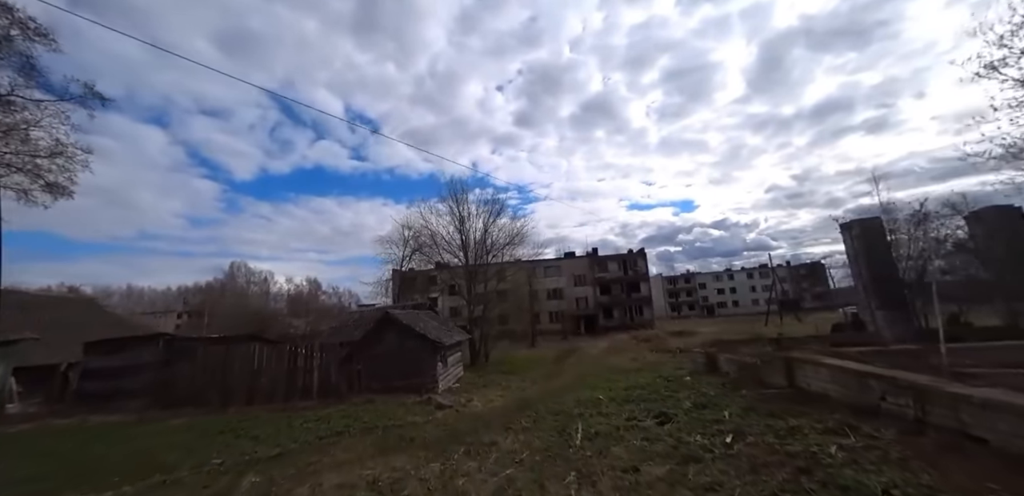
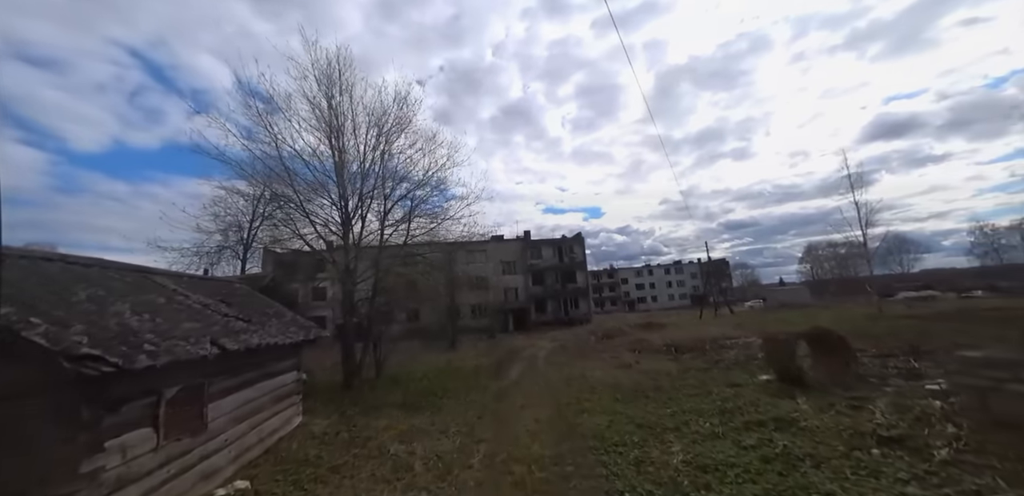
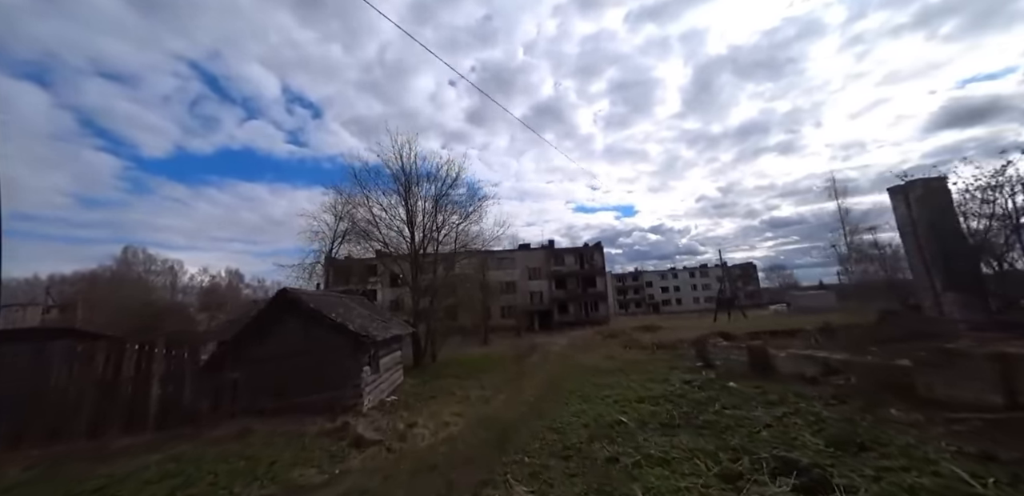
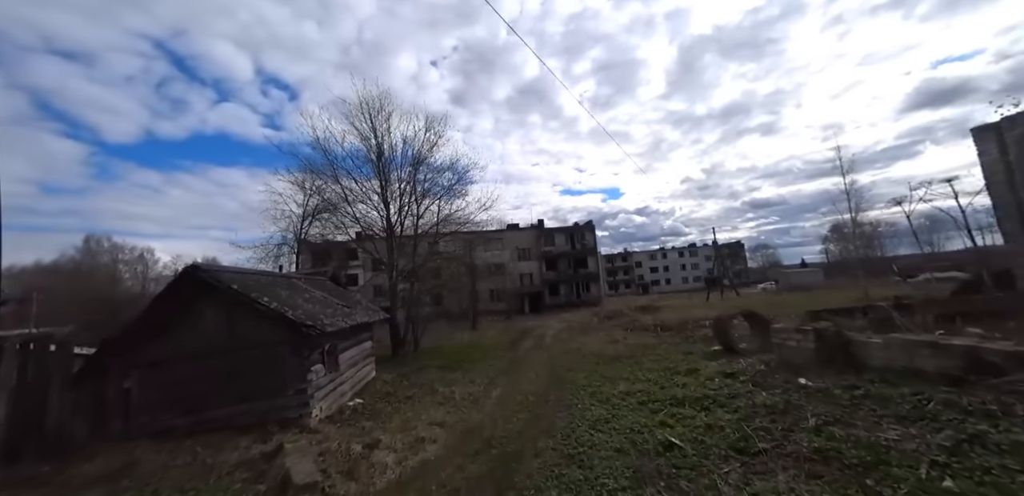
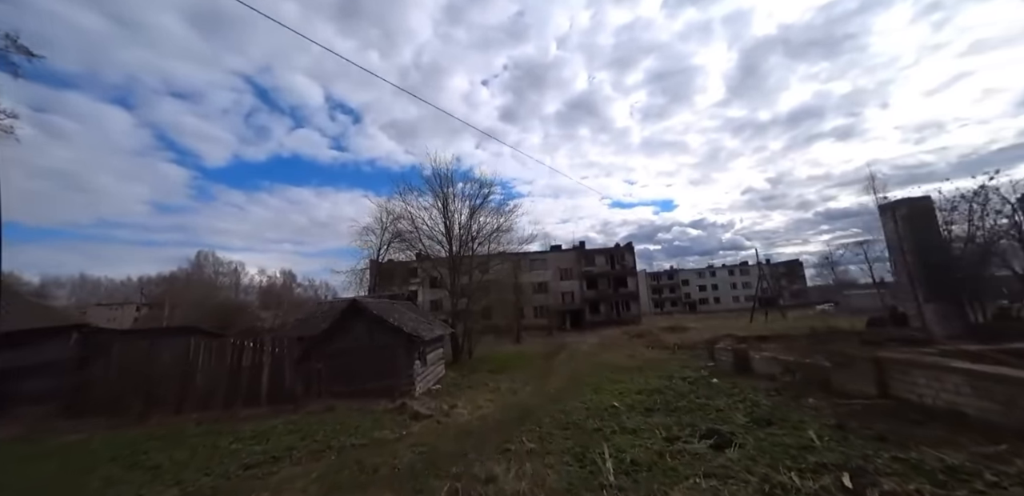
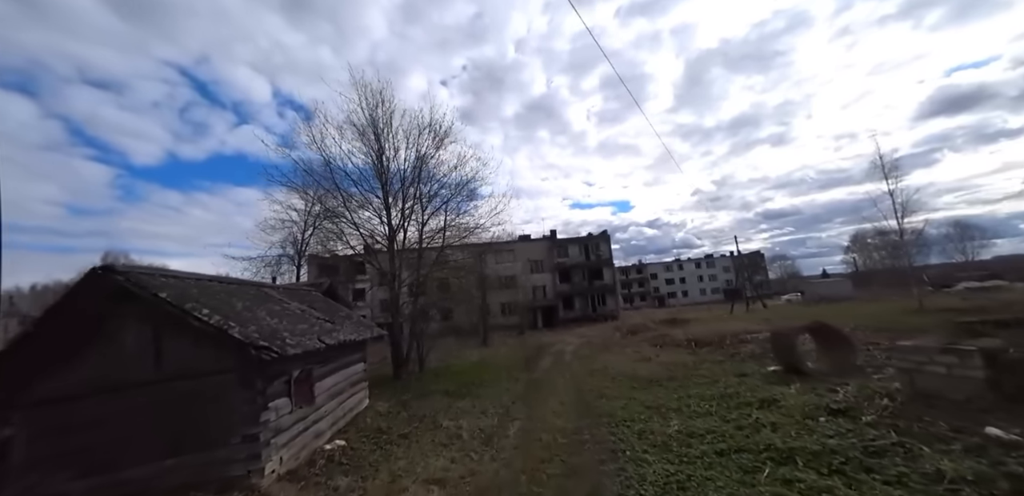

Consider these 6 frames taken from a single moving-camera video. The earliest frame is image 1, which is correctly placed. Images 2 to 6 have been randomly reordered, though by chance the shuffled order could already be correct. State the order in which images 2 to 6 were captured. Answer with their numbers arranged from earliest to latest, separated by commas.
5, 3, 4, 6, 2
